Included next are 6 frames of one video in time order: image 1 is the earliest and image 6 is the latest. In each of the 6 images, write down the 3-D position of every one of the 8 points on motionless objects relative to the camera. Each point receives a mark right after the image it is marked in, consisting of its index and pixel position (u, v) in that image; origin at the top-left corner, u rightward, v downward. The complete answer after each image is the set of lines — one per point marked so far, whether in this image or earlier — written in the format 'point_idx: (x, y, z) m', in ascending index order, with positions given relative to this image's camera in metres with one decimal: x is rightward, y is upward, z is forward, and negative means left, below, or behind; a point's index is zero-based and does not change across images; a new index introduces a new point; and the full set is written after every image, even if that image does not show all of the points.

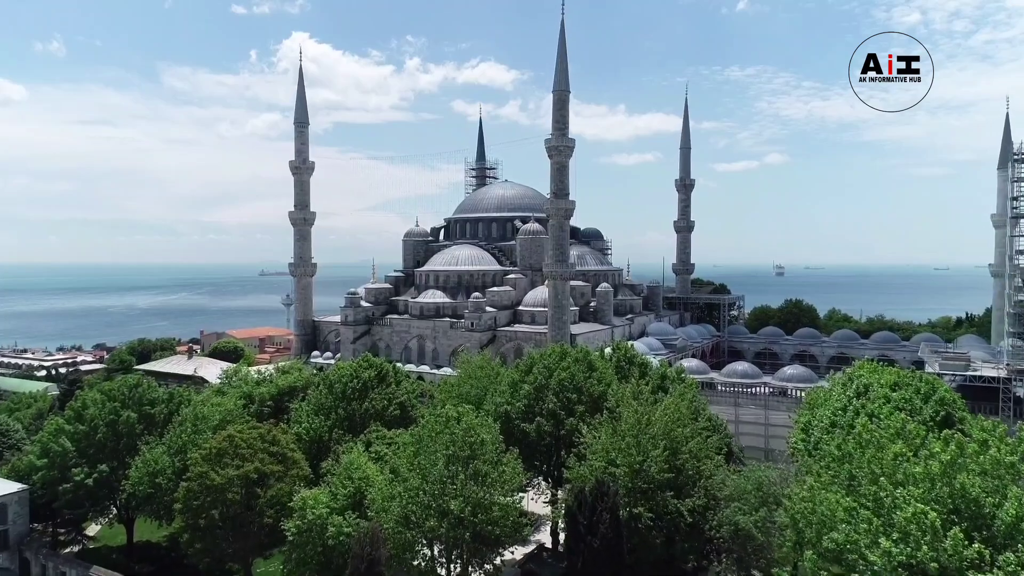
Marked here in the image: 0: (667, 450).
0: (+3.5, -3.6, +19.4) m
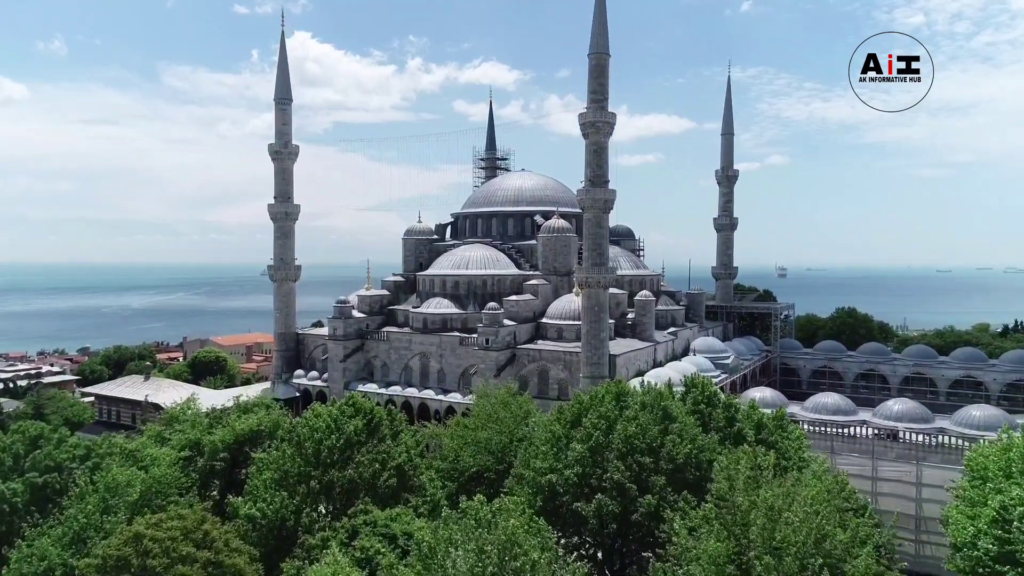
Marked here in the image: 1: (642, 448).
0: (+4.3, -3.9, +12.1) m
1: (+2.5, -3.1, +16.8) m
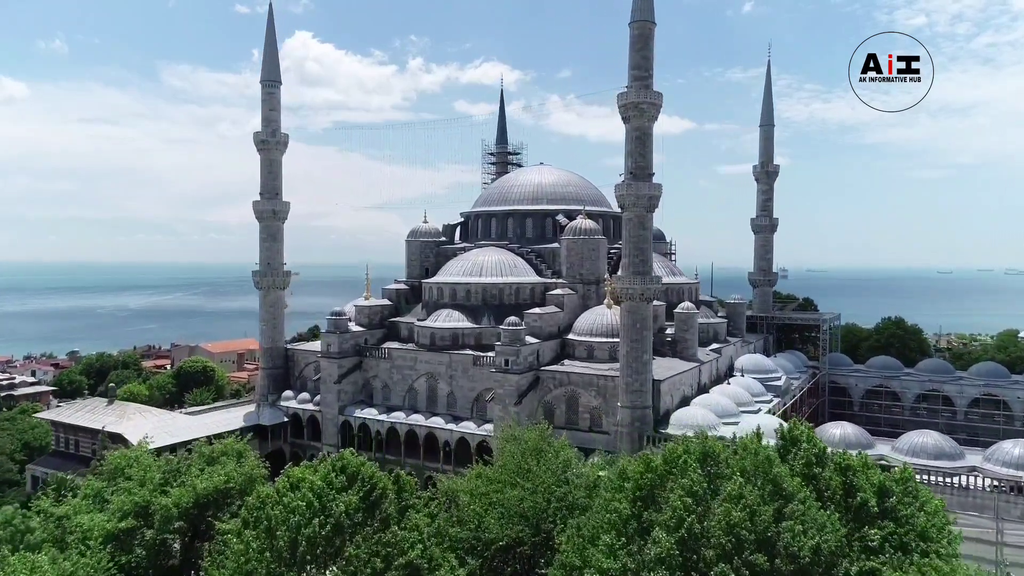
0: (+5.1, -4.3, +7.2) m
1: (+3.3, -3.5, +11.9) m
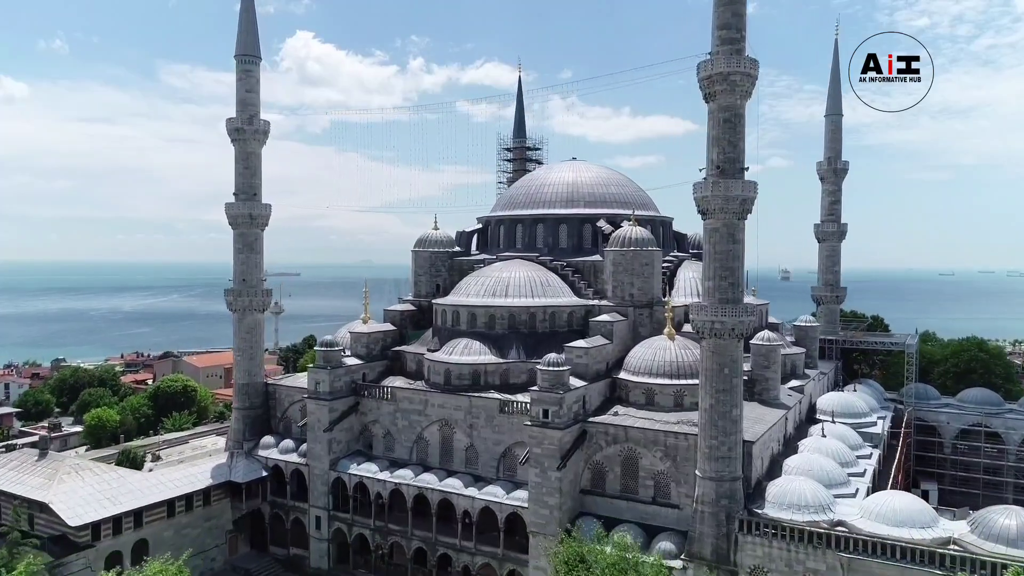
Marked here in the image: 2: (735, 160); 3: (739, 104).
0: (+6.1, -5.0, +0.7) m
1: (+4.3, -4.2, +5.4) m
2: (+4.9, +2.8, +19.5) m
3: (+5.0, +4.1, +19.5) m
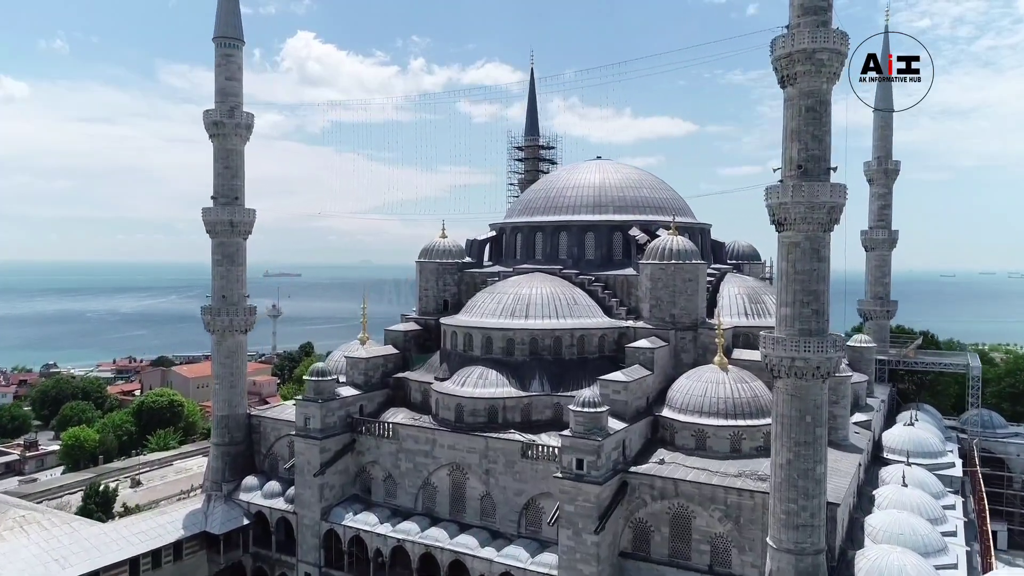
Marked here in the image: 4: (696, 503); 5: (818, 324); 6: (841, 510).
0: (+6.7, -5.5, -3.0) m
1: (+4.8, -4.7, +1.7) m
2: (+5.5, +2.3, +15.7) m
3: (+5.6, +3.6, +15.7) m
4: (+3.8, -4.4, +17.9) m
5: (+5.5, -0.6, +15.9) m
6: (+6.3, -4.3, +17.0) m
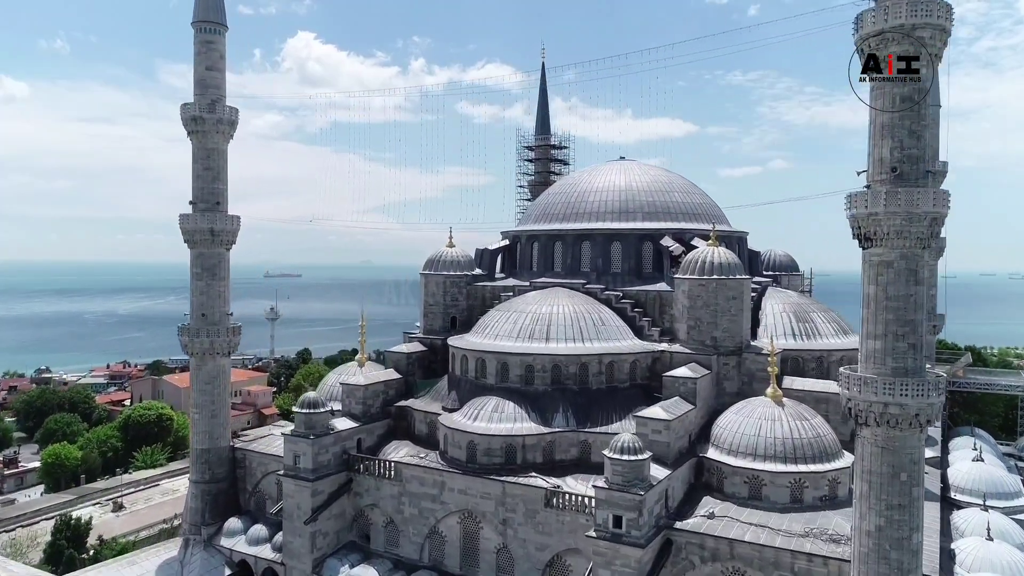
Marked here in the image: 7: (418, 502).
0: (+7.1, -5.9, -5.9) m
1: (+5.3, -5.1, -1.2) m
2: (+5.9, +1.9, +12.9) m
3: (+6.0, +3.2, +12.9) m
4: (+4.2, -4.8, +15.1) m
5: (+5.9, -1.1, +13.0) m
6: (+6.8, -4.7, +14.2) m
7: (-2.0, -4.7, +19.2) m
